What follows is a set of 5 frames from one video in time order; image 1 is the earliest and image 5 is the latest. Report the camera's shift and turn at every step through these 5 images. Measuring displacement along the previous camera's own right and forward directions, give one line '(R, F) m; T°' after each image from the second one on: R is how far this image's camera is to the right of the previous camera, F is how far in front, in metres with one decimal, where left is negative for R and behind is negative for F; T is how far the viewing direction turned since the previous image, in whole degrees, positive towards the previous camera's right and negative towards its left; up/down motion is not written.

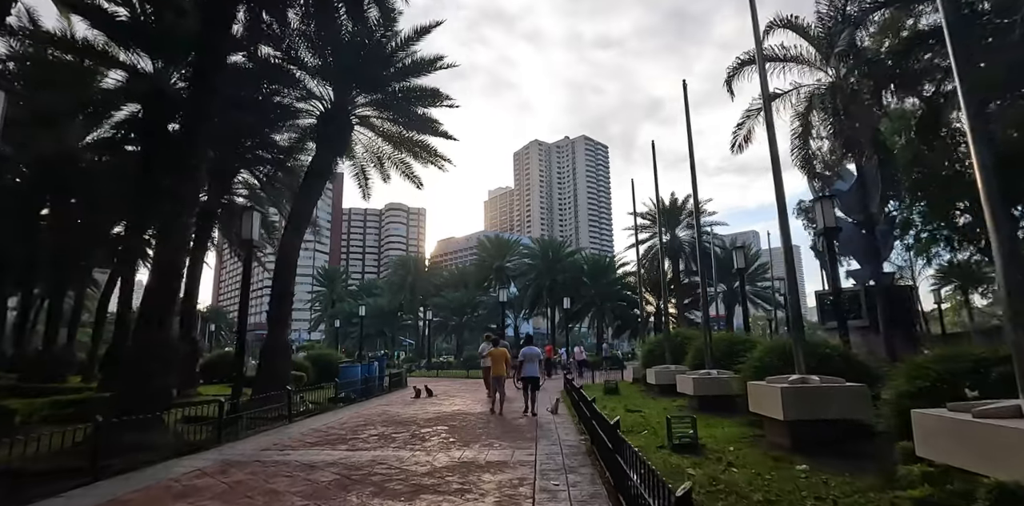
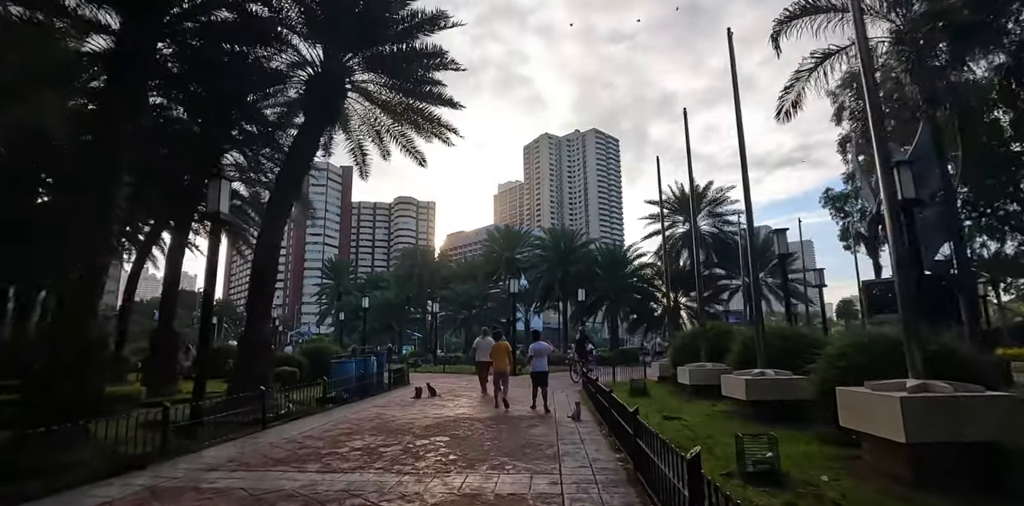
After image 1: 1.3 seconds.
(-0.1, +1.5) m; -1°
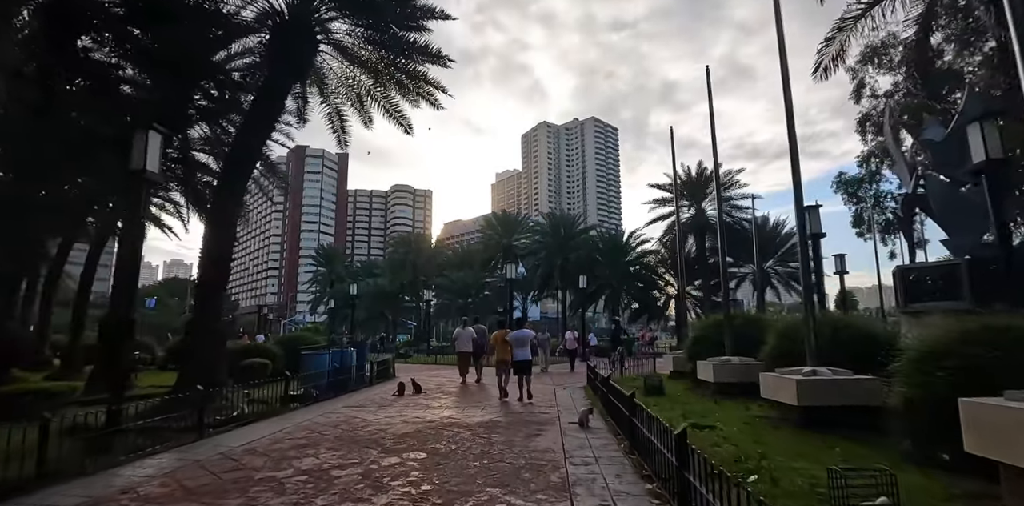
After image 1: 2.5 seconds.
(0.0, +1.5) m; 0°
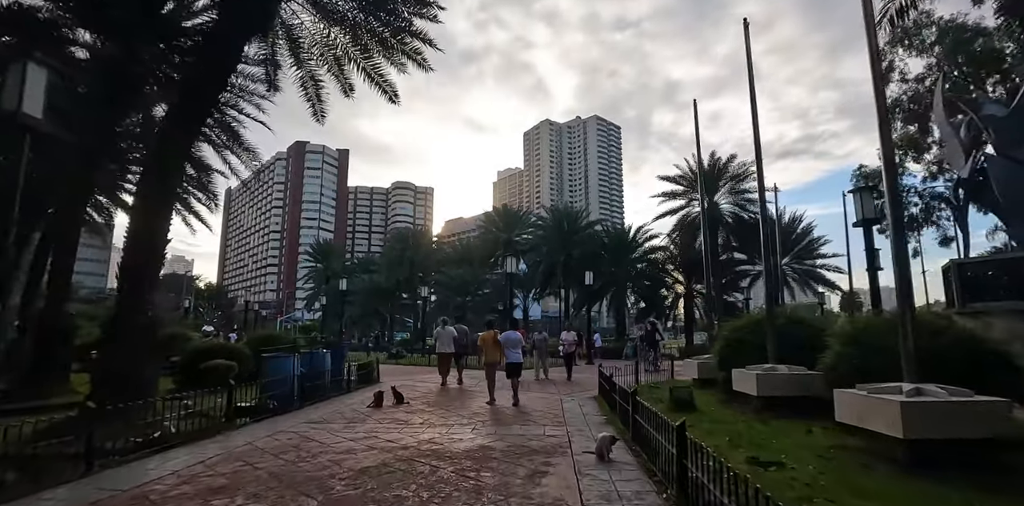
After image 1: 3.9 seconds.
(0.0, +1.7) m; 0°
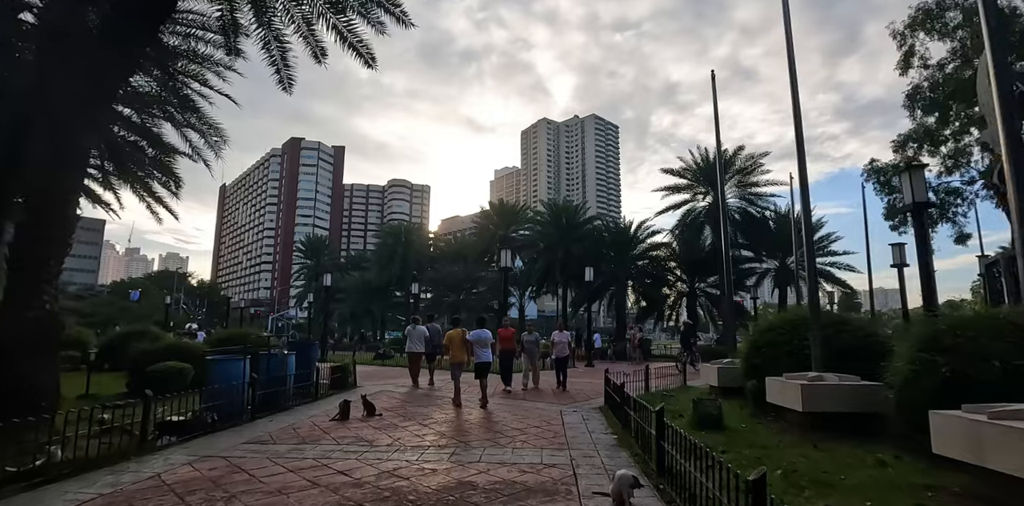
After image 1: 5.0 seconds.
(+0.1, +1.4) m; 0°
